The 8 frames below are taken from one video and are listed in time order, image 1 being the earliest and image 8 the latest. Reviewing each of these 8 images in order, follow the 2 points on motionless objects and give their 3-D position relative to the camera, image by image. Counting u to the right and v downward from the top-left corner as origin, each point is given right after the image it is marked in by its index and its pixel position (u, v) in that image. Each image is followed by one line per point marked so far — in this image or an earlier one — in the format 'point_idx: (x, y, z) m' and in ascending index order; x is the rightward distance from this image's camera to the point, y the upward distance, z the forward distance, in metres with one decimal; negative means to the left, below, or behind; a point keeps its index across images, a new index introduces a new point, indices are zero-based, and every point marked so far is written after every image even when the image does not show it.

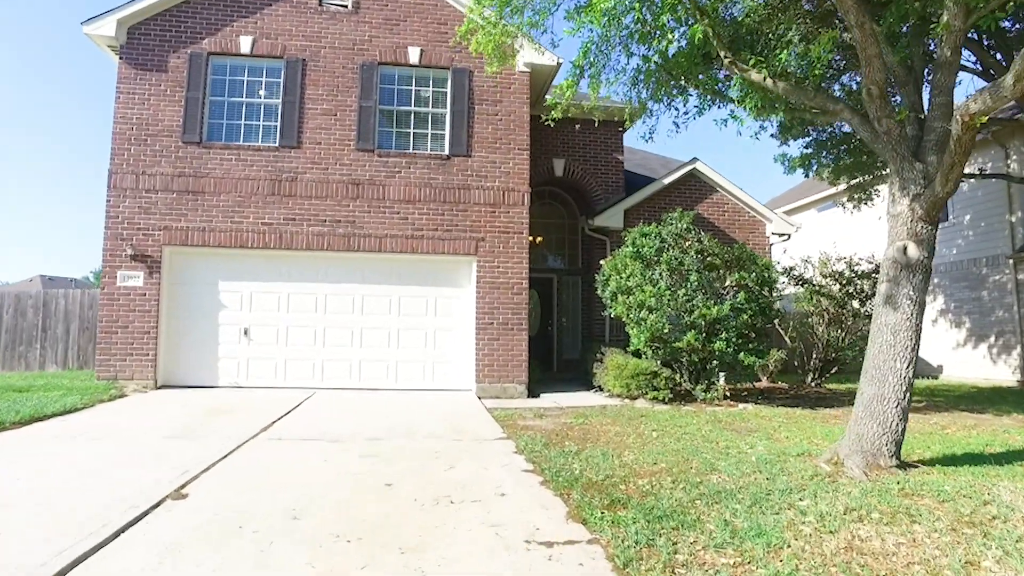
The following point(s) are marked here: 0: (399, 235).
0: (-2.0, +1.0, +11.4) m
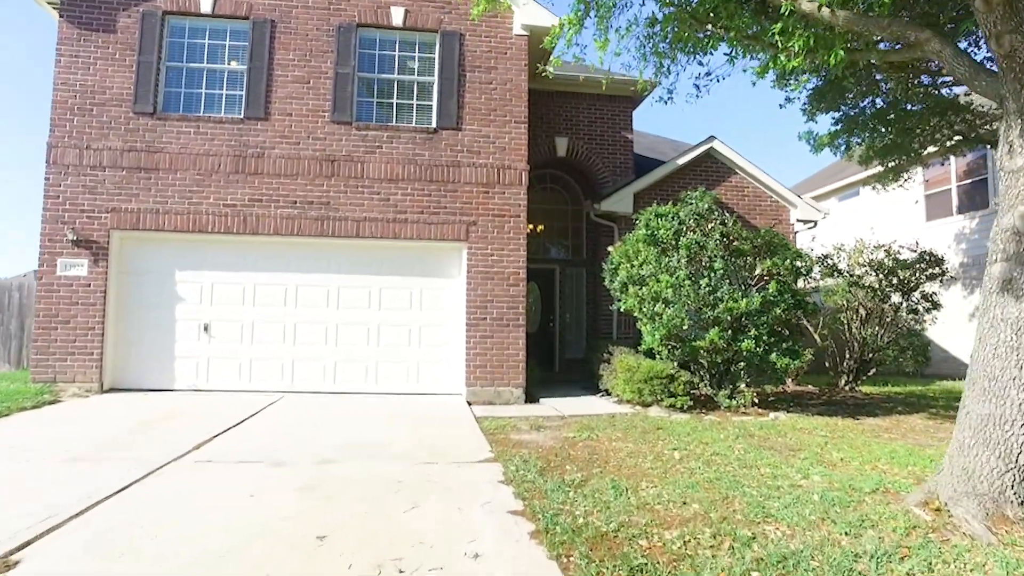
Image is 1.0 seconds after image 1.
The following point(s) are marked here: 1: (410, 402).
0: (-2.1, +1.1, +10.1) m
1: (-1.6, -1.7, +9.6) m
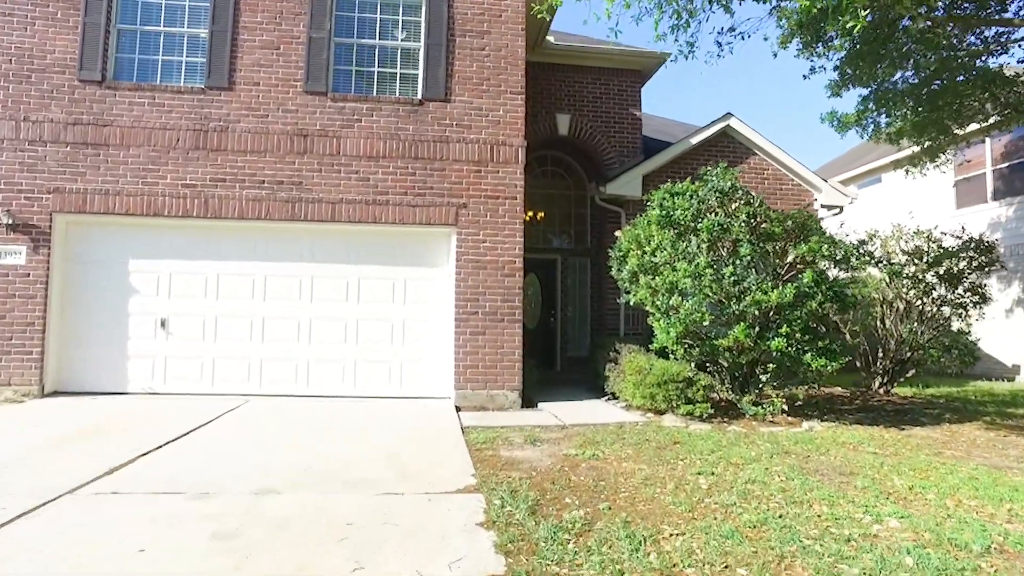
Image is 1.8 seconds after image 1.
0: (-2.2, +1.2, +9.0) m
1: (-1.6, -1.6, +8.5) m
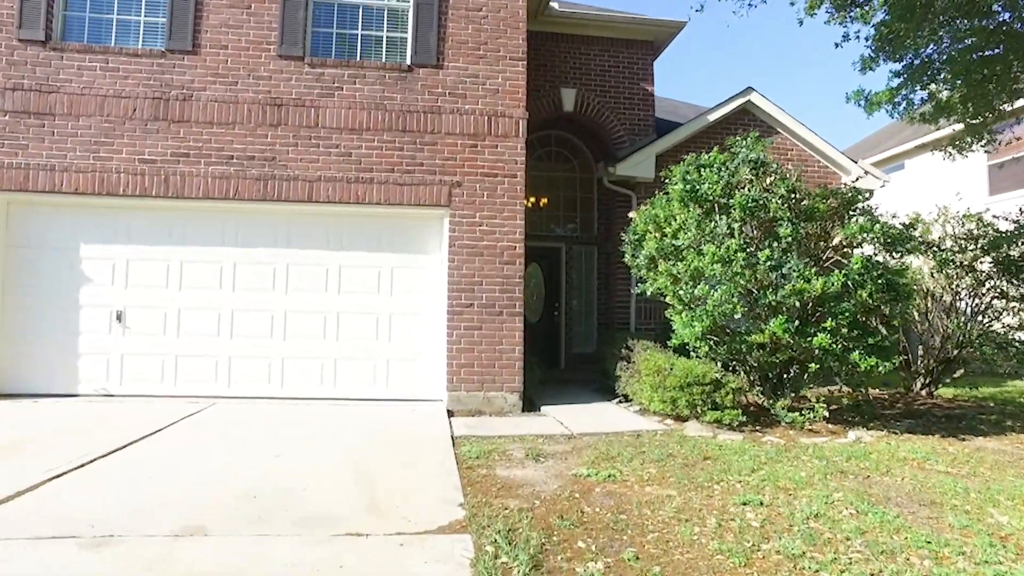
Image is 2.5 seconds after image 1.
0: (-2.2, +1.4, +8.0) m
1: (-1.6, -1.5, +7.5) m
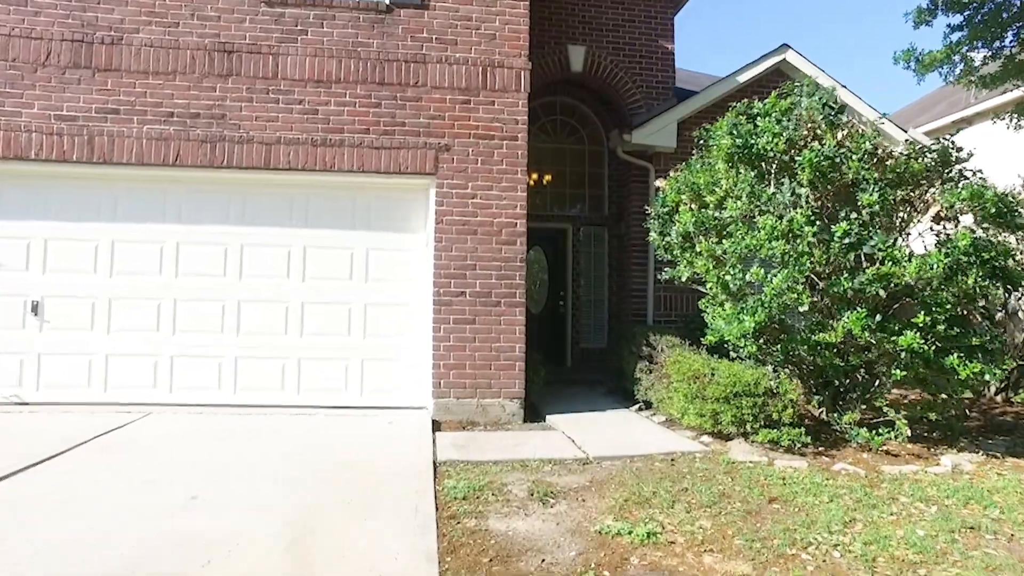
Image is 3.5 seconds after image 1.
0: (-2.2, +1.5, +6.6) m
1: (-1.7, -1.3, +6.2) m
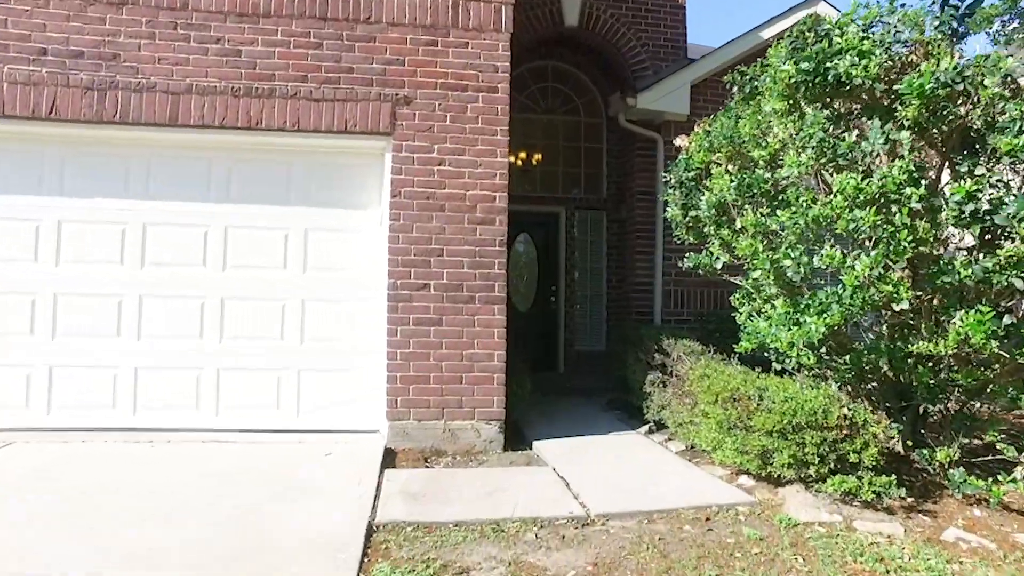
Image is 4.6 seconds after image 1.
0: (-2.4, +1.6, +5.1) m
1: (-1.8, -1.3, +4.7) m
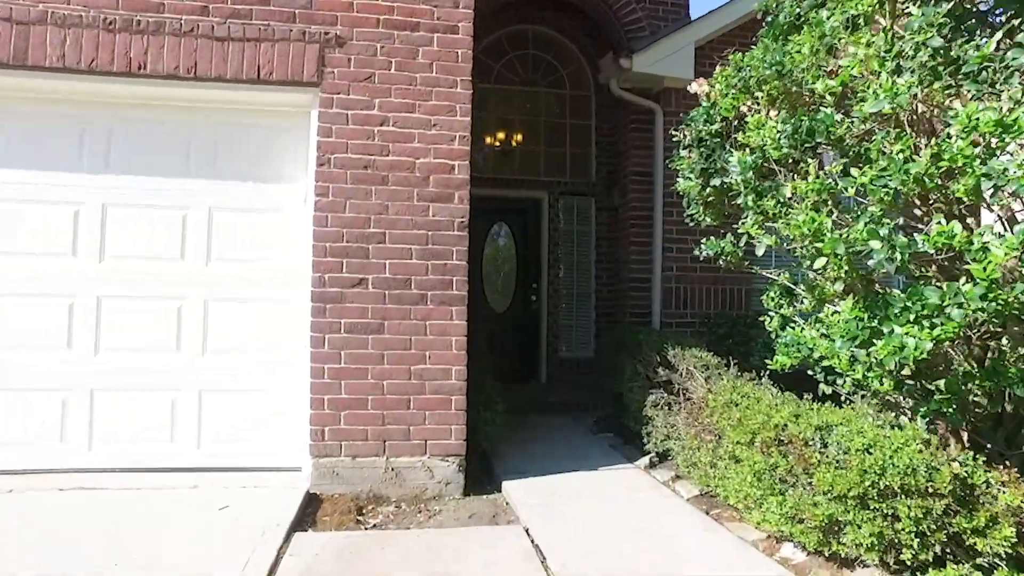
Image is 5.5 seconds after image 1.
0: (-2.6, +1.6, +3.9) m
1: (-2.1, -1.2, +3.5) m
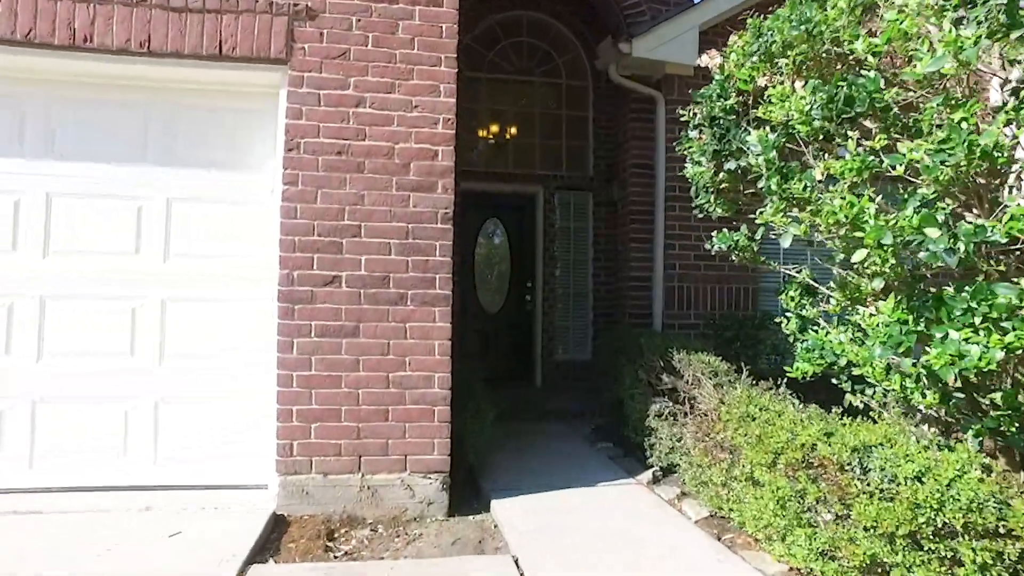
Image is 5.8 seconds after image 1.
0: (-2.7, +1.6, +3.5) m
1: (-2.1, -1.2, +3.1) m
